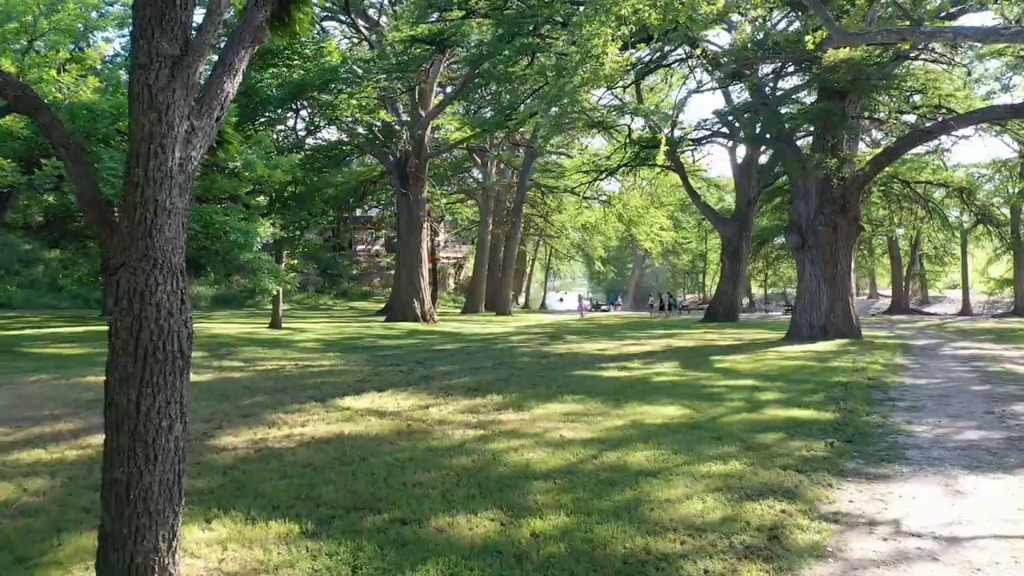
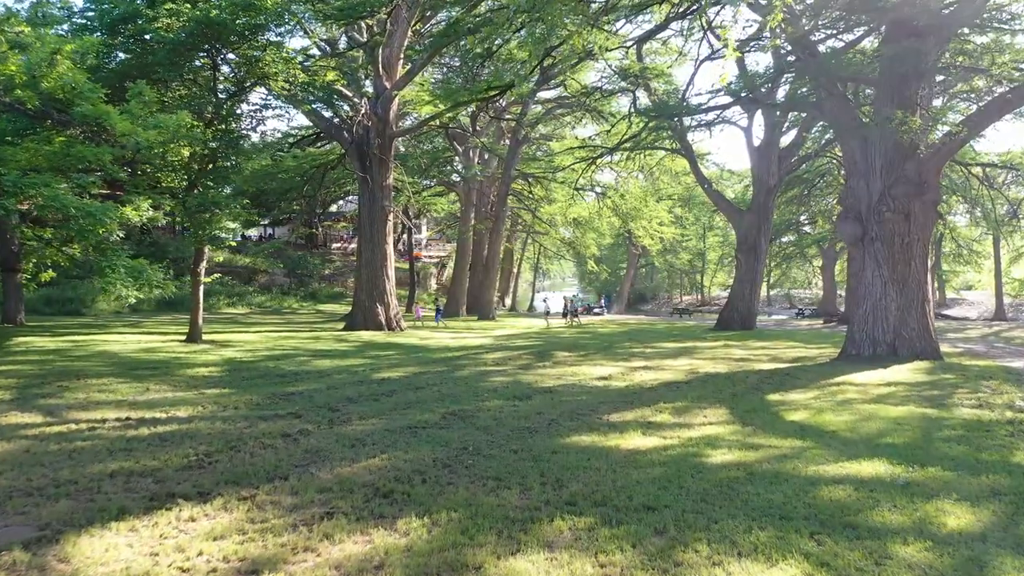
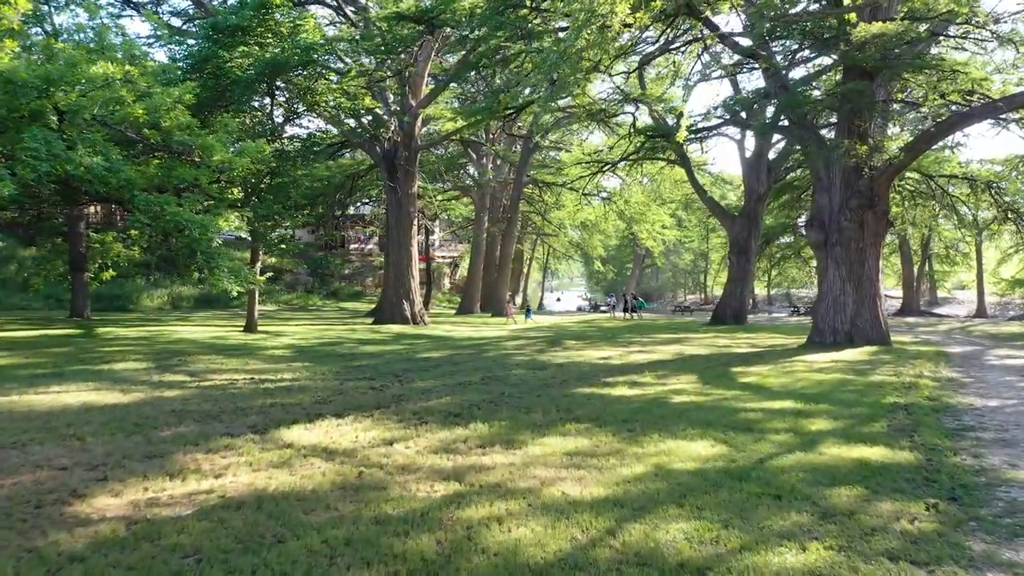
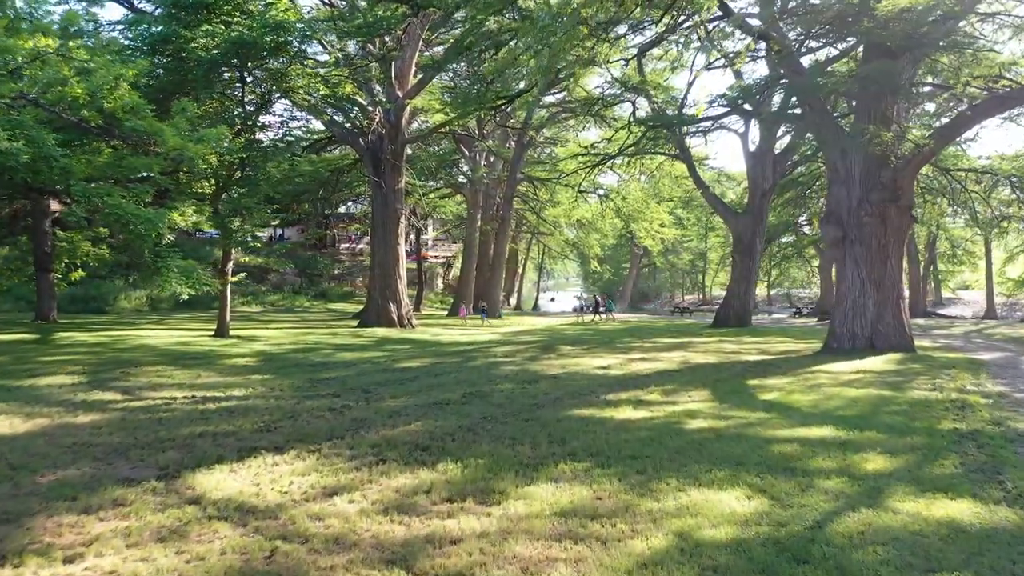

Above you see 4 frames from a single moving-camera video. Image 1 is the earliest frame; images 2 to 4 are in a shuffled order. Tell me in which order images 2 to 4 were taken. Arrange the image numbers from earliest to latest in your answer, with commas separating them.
3, 4, 2
